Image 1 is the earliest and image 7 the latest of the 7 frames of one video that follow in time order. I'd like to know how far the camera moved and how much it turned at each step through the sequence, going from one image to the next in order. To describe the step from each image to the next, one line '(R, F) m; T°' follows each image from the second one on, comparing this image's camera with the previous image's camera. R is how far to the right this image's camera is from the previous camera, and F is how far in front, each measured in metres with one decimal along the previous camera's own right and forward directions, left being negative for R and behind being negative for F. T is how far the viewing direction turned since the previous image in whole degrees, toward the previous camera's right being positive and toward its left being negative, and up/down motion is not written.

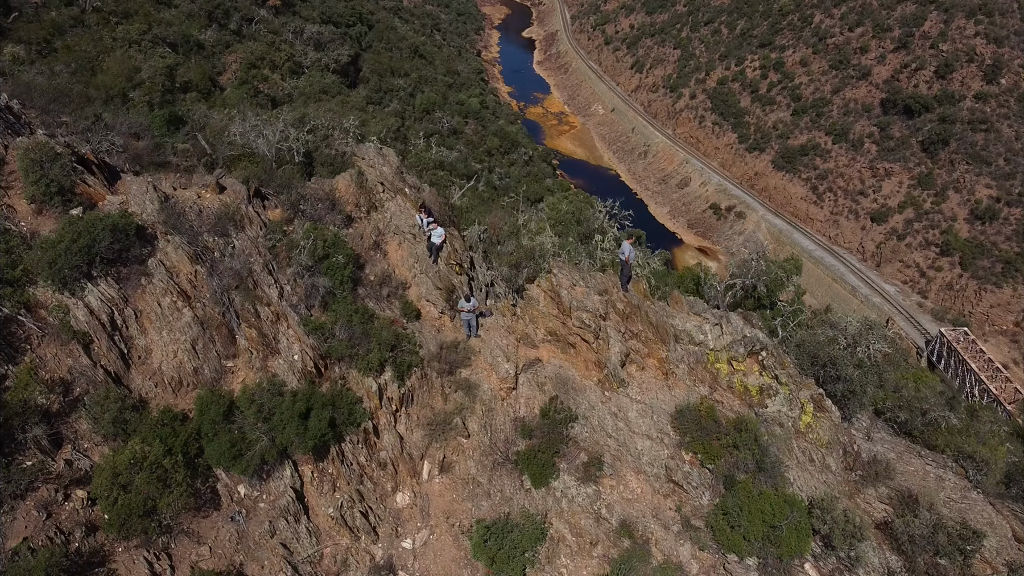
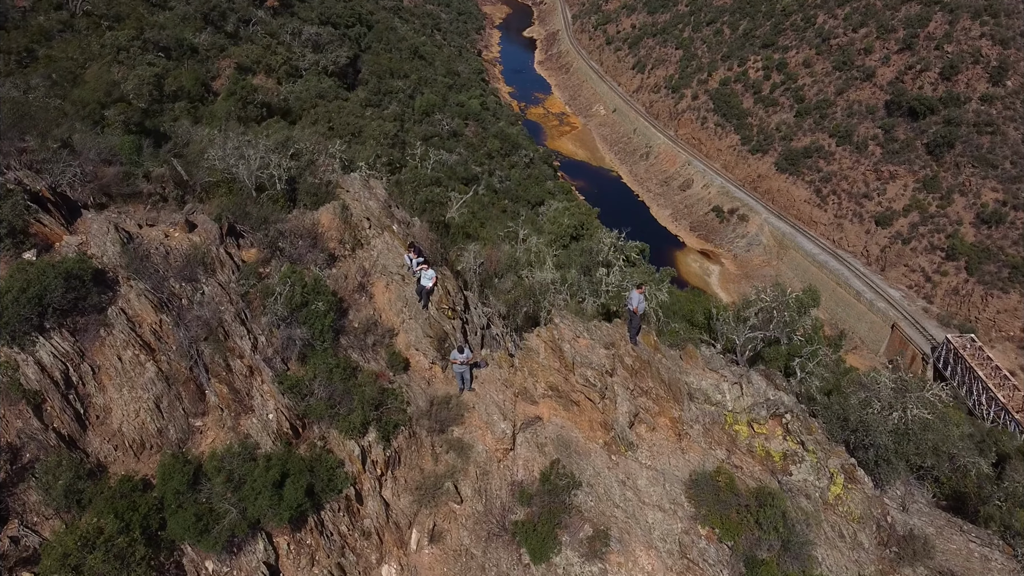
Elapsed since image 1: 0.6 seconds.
(0.0, +0.9) m; 0°
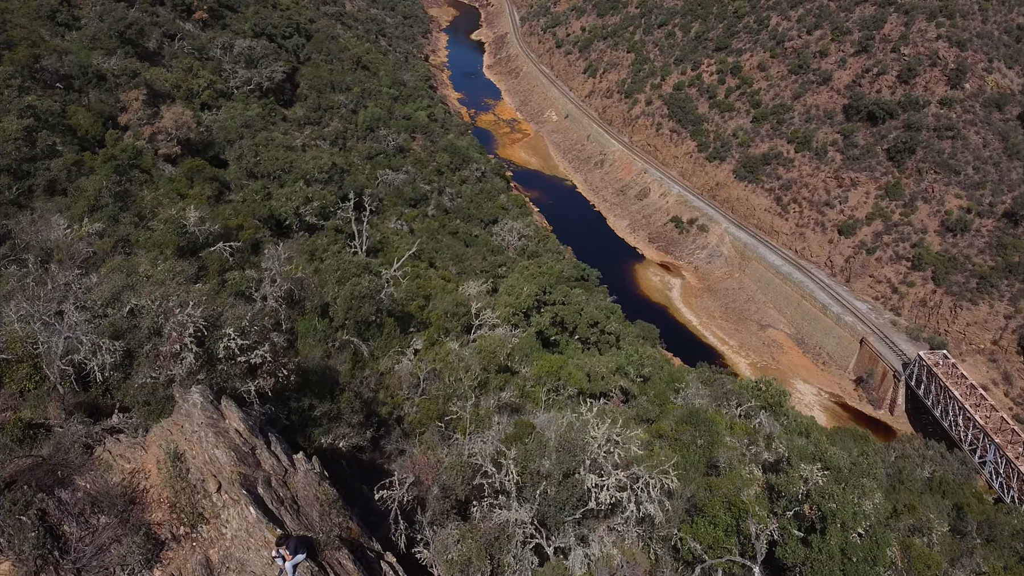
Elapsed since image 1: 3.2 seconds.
(+0.1, +3.9) m; +3°
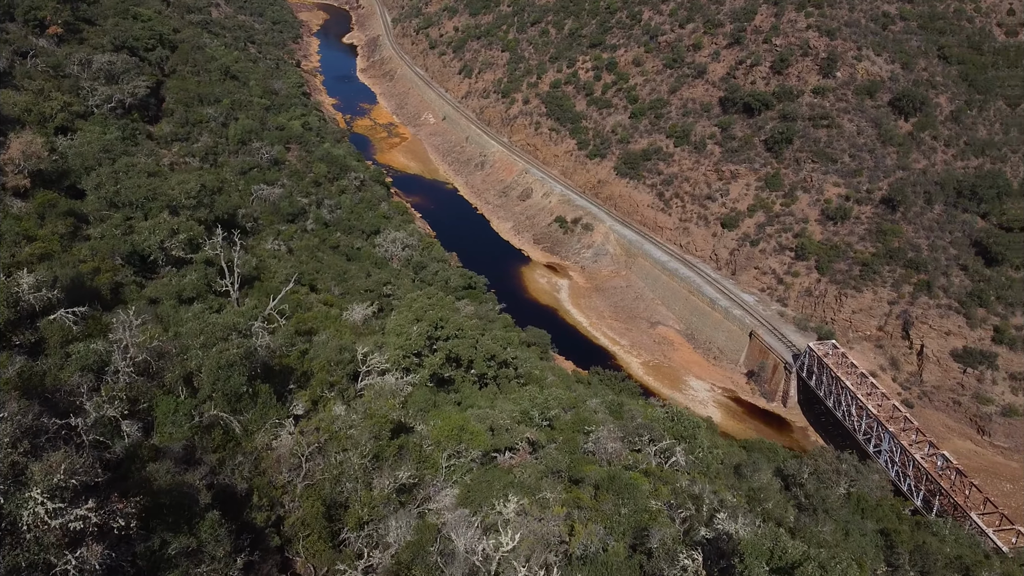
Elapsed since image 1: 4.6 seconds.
(0.0, +1.7) m; +6°
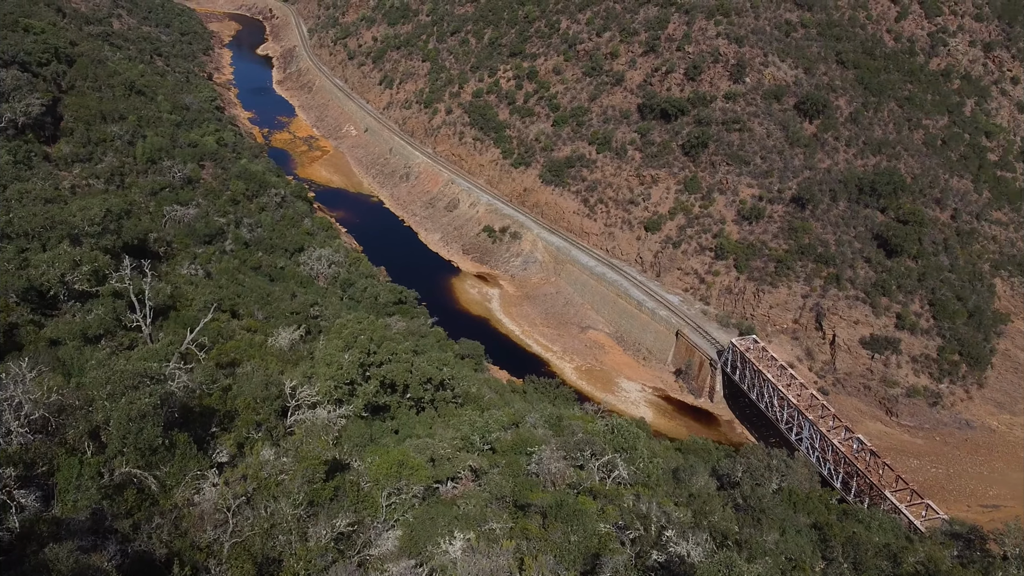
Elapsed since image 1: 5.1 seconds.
(-0.1, +0.9) m; +4°
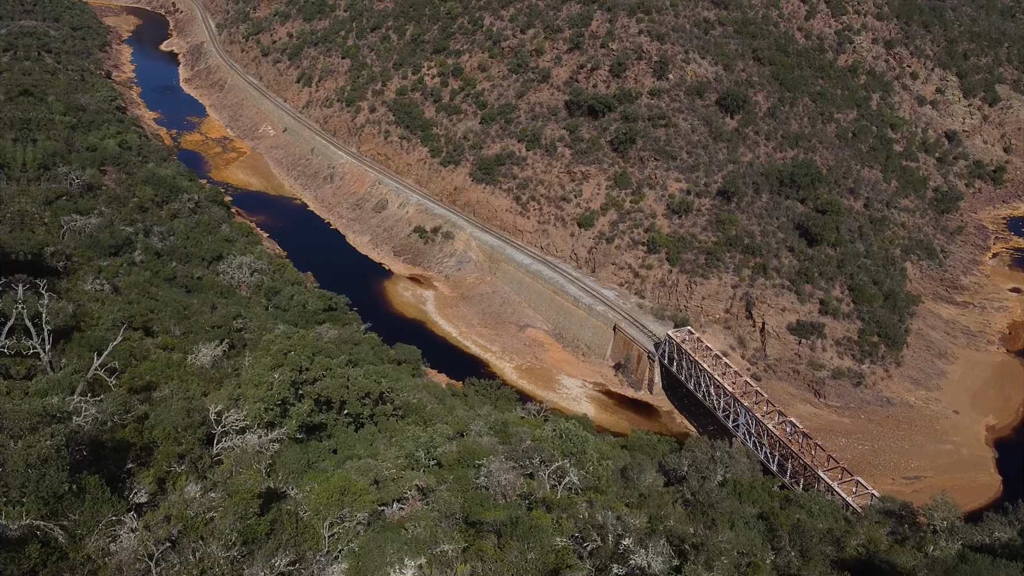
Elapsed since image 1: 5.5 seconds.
(-0.2, +1.2) m; +4°
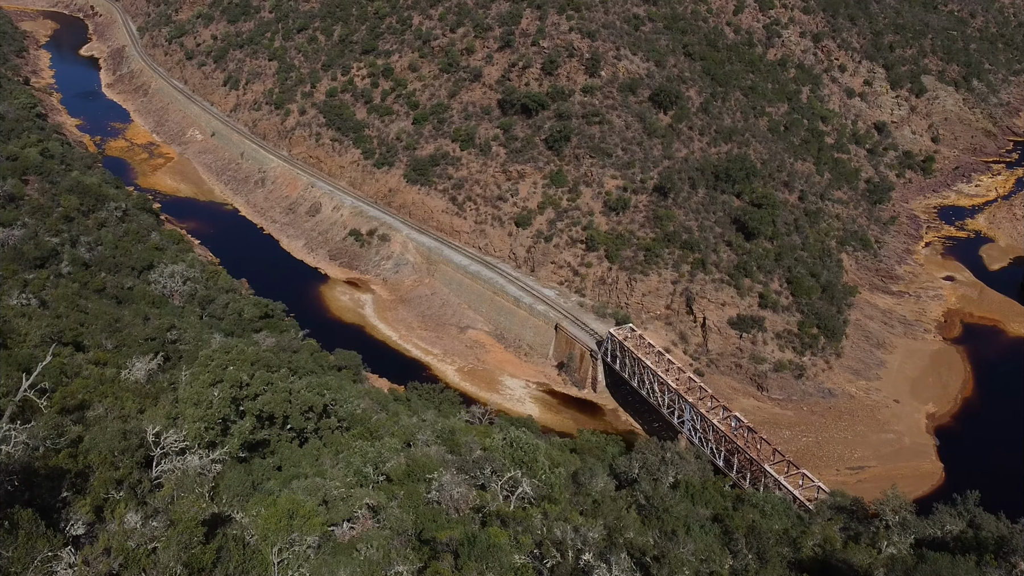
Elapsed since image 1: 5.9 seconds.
(-0.2, +0.6) m; +4°
